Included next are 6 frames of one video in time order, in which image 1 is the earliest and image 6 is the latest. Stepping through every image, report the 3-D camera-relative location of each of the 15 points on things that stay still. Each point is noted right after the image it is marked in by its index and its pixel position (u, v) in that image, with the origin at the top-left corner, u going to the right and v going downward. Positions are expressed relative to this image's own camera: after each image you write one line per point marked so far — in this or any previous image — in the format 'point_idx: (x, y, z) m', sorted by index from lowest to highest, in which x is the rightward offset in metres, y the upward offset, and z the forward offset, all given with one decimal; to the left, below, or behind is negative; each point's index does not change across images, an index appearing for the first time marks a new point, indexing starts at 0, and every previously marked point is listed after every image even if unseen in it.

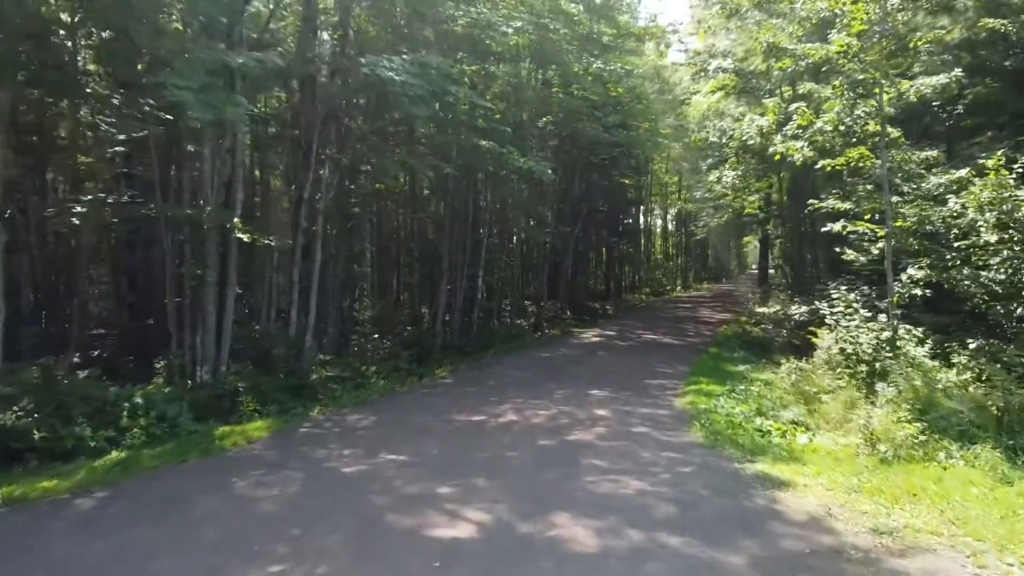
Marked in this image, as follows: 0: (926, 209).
0: (+6.1, +1.2, +12.1) m
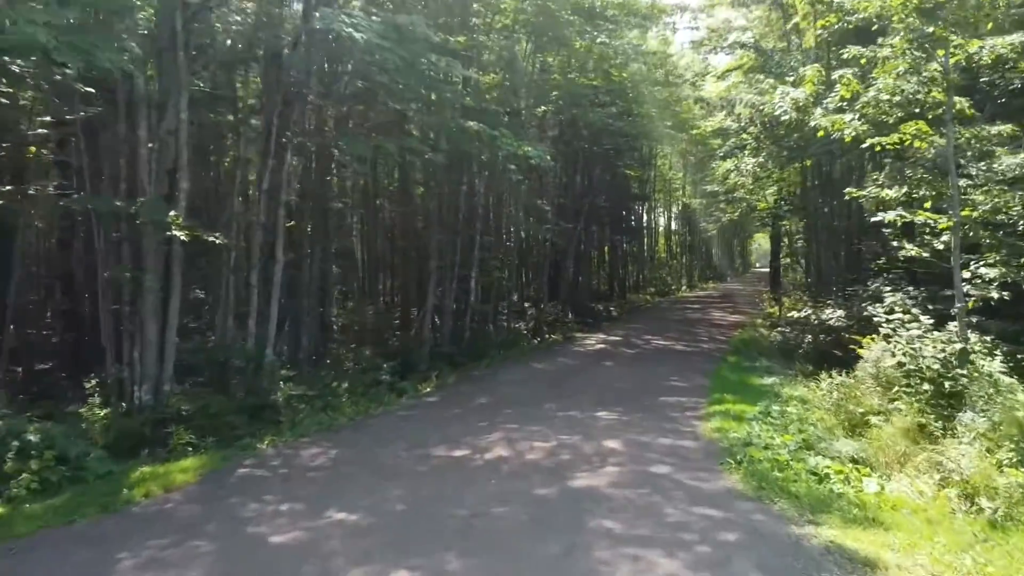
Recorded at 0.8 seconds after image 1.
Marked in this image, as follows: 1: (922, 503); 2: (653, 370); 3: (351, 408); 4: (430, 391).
0: (+6.0, +1.1, +10.0) m
1: (+3.4, -1.8, +6.7) m
2: (+2.7, -1.6, +16.2) m
3: (-2.5, -1.8, +12.5) m
4: (-1.4, -1.8, +14.2) m
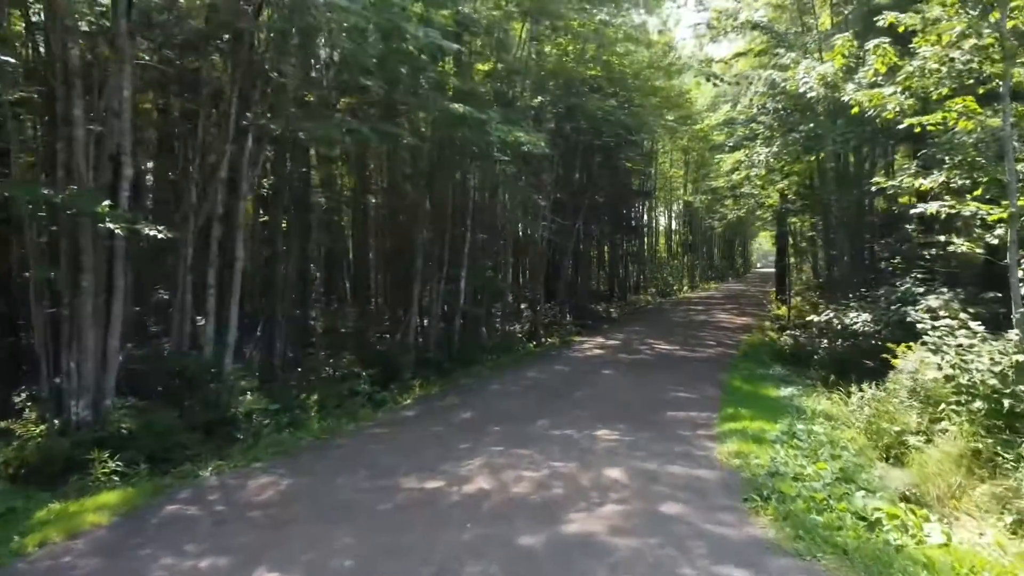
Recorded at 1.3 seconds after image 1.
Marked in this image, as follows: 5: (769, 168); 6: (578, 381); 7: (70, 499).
0: (+5.8, +1.1, +8.6) m
1: (+3.2, -1.8, +5.4) m
2: (+2.5, -1.6, +14.8) m
3: (-2.6, -1.8, +11.1) m
4: (-1.6, -1.8, +12.8) m
5: (+6.0, +2.8, +19.2) m
6: (+1.2, -1.6, +14.4) m
7: (-4.0, -1.9, +7.5) m
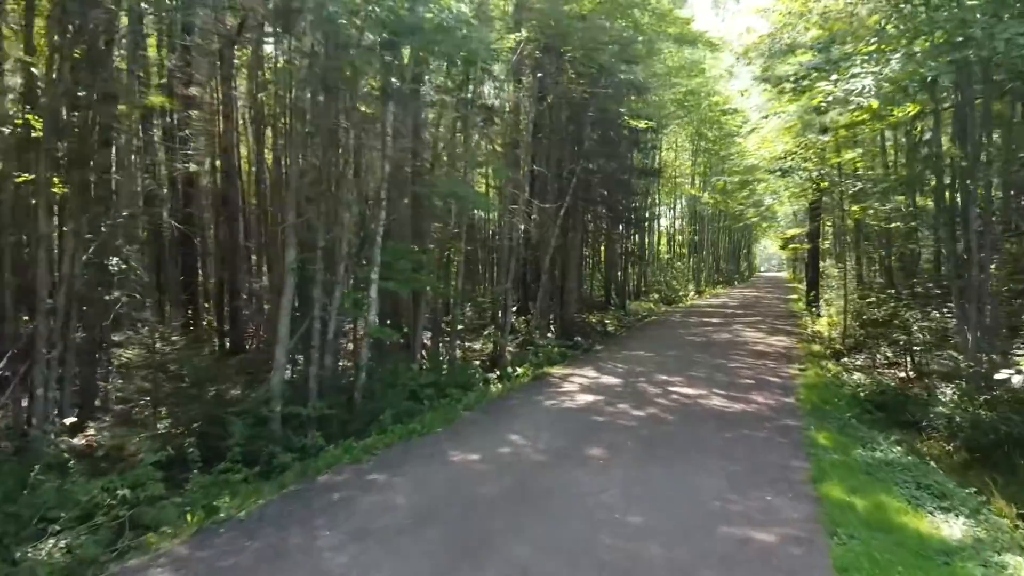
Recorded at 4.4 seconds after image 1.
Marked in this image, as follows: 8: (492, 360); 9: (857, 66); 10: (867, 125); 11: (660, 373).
0: (+5.0, +0.9, +2.0) m
1: (+2.3, -2.0, -1.3) m
2: (+1.6, -1.8, +8.2) m
3: (-3.5, -2.0, +4.4) m
4: (-2.5, -1.9, +6.1) m
5: (+5.1, +2.5, +12.5) m
6: (+0.3, -1.8, +7.7) m
7: (-4.9, -2.0, +0.9) m
8: (-0.4, -1.5, +17.2) m
9: (+4.8, +3.1, +11.3) m
10: (+6.4, +2.9, +14.8) m
11: (+2.6, -1.5, +14.5) m
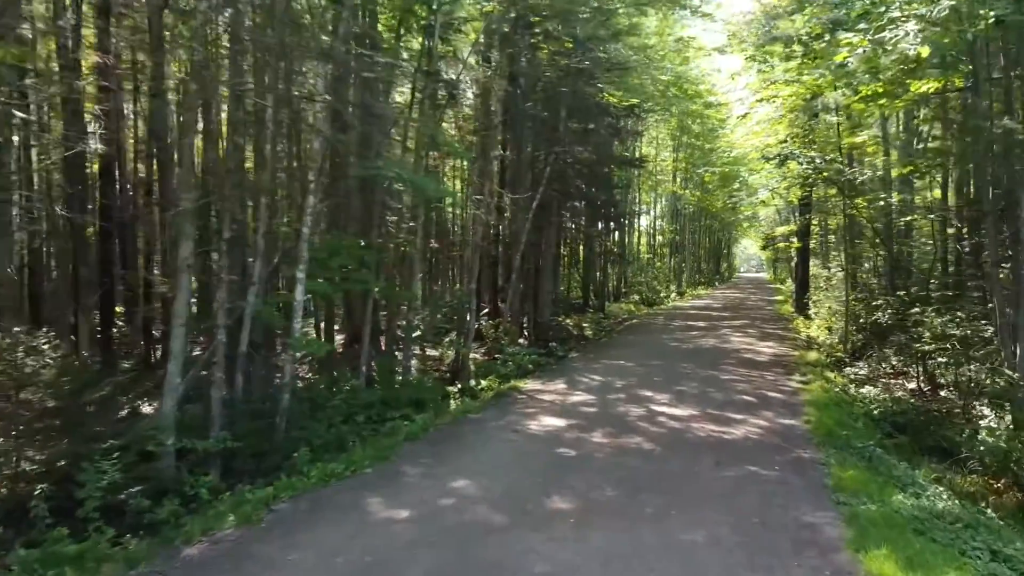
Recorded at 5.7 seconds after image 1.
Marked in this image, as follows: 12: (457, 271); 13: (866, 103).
0: (+4.7, +0.9, +0.1) m
1: (+2.1, -2.0, -3.3) m
2: (+1.2, -1.8, +6.2) m
3: (-3.8, -2.0, +2.3) m
4: (-2.9, -1.9, +4.0) m
5: (+4.6, +2.5, +10.6) m
6: (-0.2, -1.8, +5.7) m
7: (-5.2, -2.0, -1.3) m
8: (-1.1, -1.5, +15.2) m
9: (+4.3, +3.1, +9.4) m
10: (+5.8, +2.9, +13.0) m
11: (+2.0, -1.5, +12.5) m
12: (-1.3, +0.4, +20.0) m
13: (+5.9, +3.0, +13.7) m
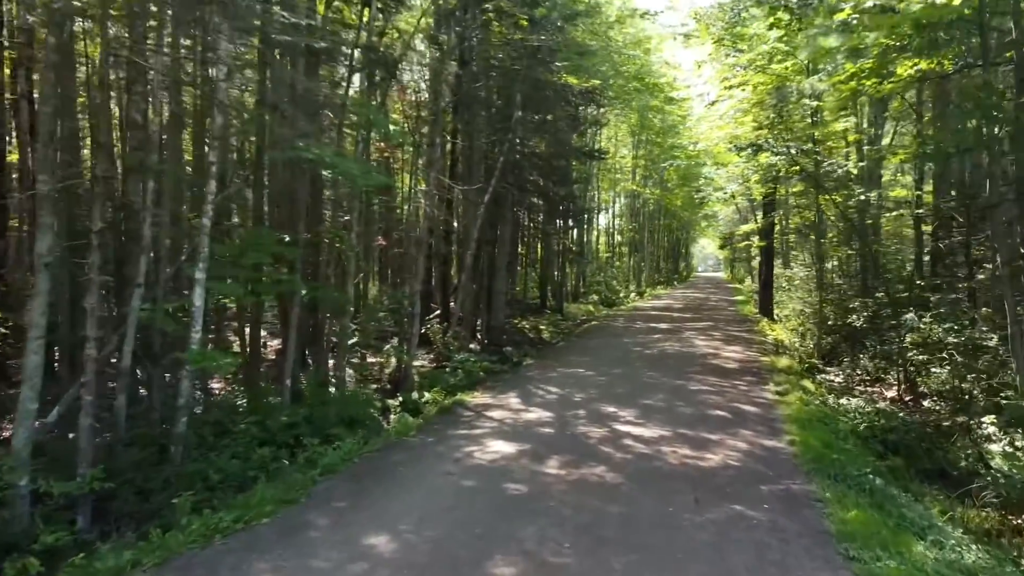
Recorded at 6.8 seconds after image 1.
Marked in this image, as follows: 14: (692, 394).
0: (+4.6, +0.8, -1.2) m
1: (+2.2, -2.0, -4.6) m
2: (+0.8, -1.8, +4.8) m
3: (-4.1, -2.0, +0.6) m
4: (-3.2, -2.0, +2.4) m
5: (+4.0, +2.5, +9.3) m
6: (-0.6, -1.8, +4.2) m
7: (-5.2, -2.1, -3.0) m
8: (-2.0, -1.5, +13.7) m
9: (+3.7, +3.1, +8.1) m
10: (+5.0, +2.9, +11.8) m
11: (+1.3, -1.6, +11.2) m
12: (-2.4, +0.4, +18.4) m
13: (+5.1, +3.0, +12.6) m
14: (+2.7, -1.6, +12.3) m
